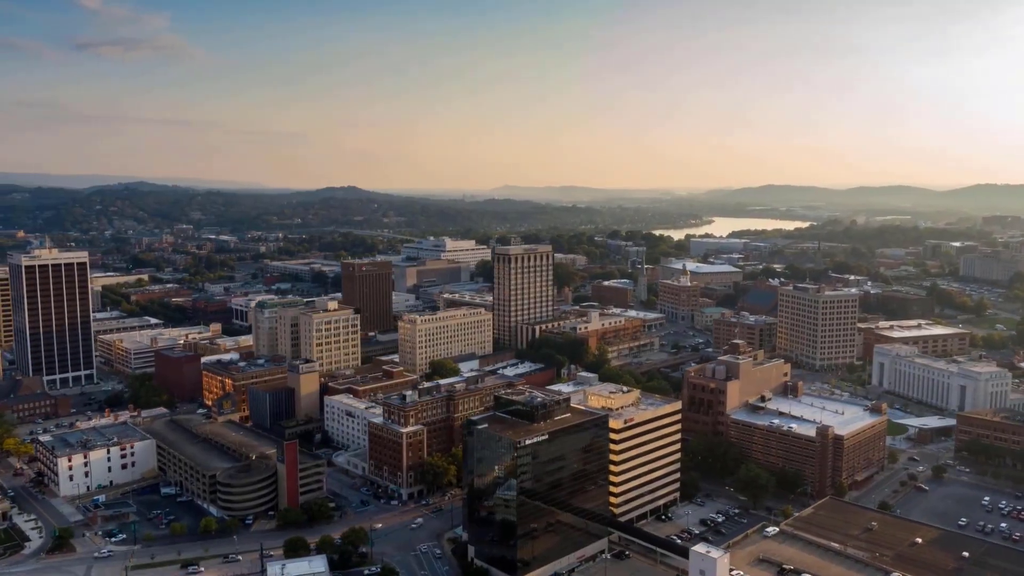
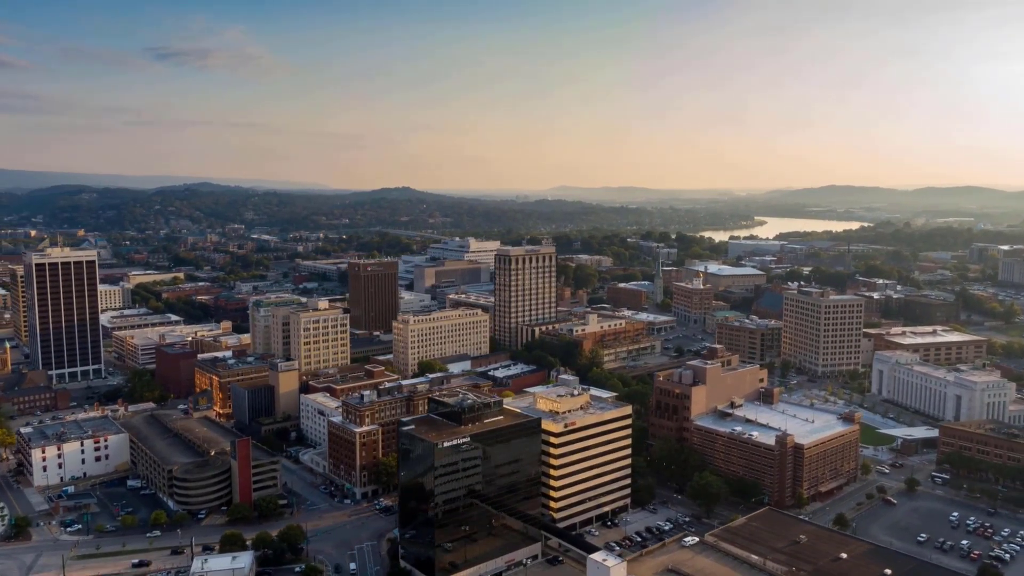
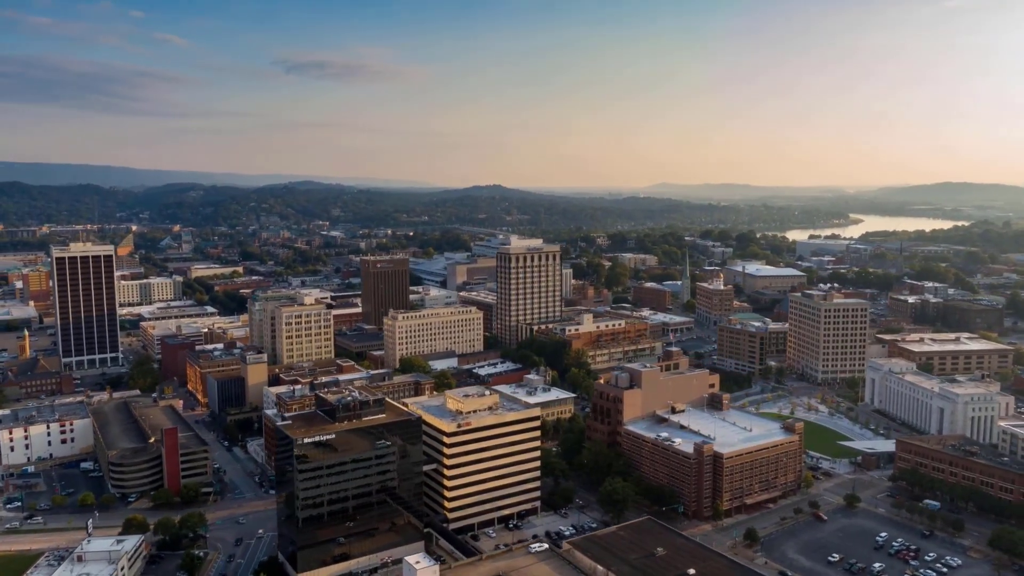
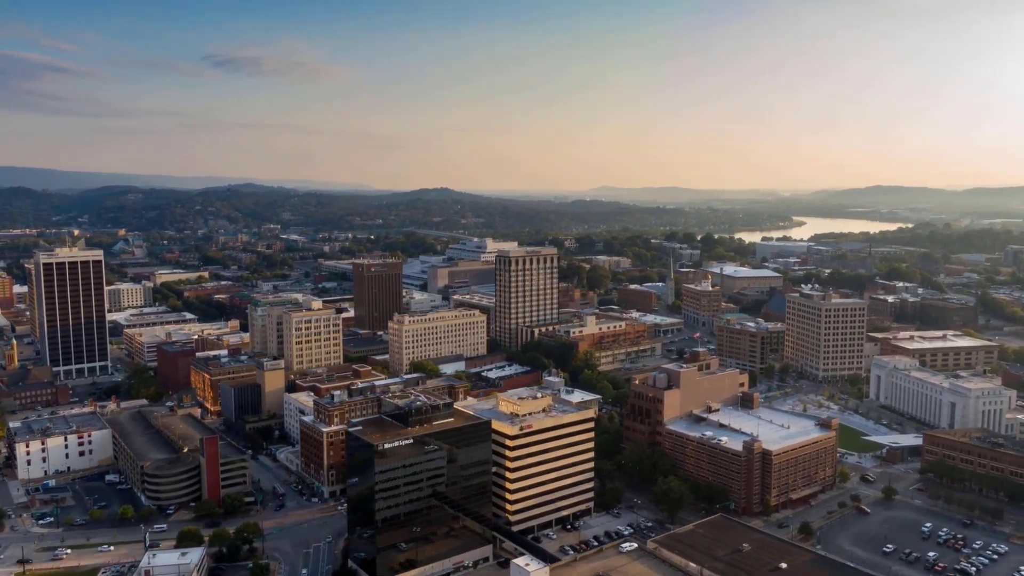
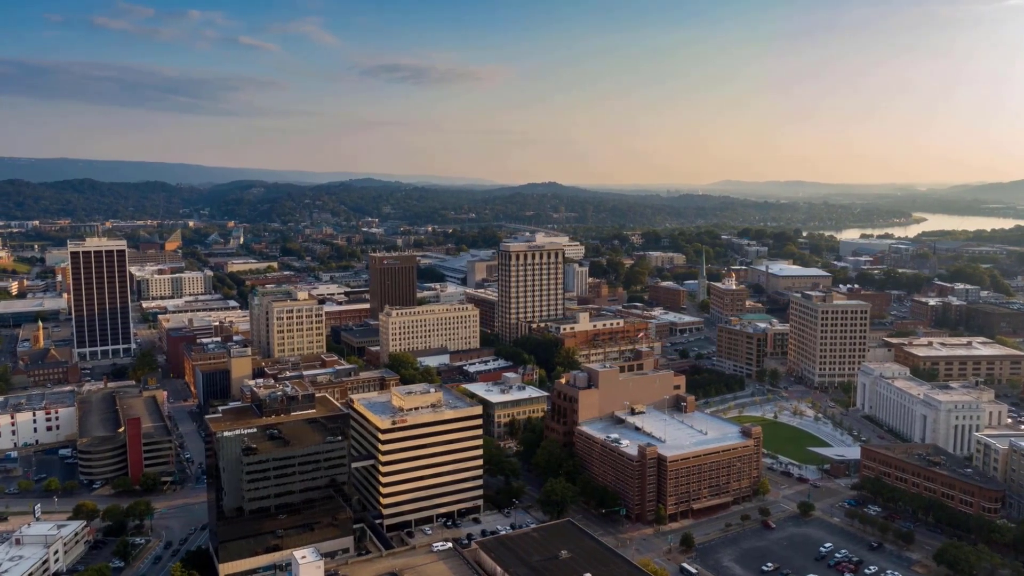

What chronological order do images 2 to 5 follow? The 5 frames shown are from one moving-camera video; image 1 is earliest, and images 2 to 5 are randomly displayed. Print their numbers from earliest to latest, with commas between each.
2, 4, 3, 5
